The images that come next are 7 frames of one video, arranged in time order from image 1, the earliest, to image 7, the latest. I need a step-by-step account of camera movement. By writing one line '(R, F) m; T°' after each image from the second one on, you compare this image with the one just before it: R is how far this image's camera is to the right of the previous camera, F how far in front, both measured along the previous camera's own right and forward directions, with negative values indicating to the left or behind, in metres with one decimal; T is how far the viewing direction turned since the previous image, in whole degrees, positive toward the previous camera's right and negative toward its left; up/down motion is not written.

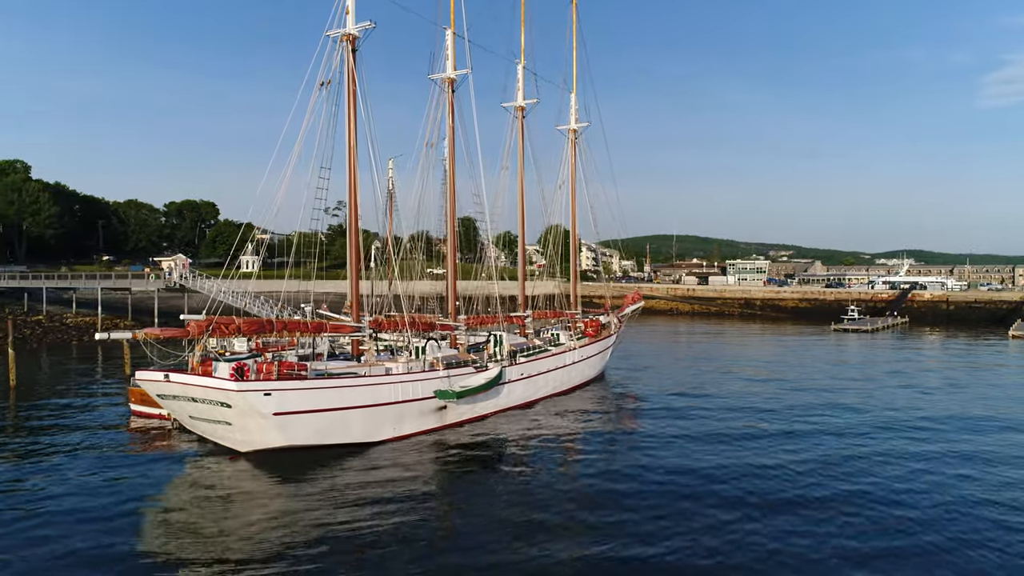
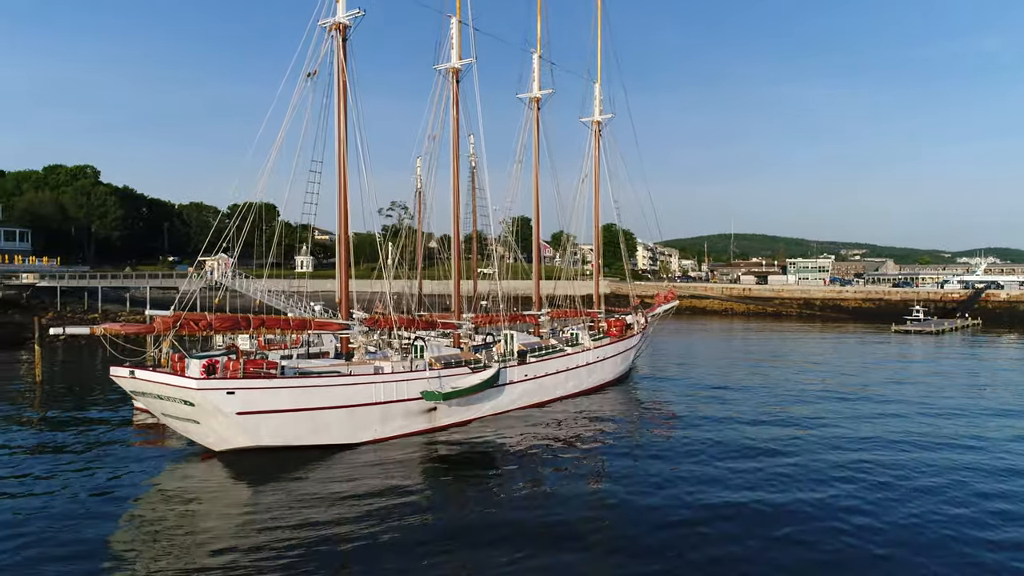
(+2.5, +1.5) m; -5°
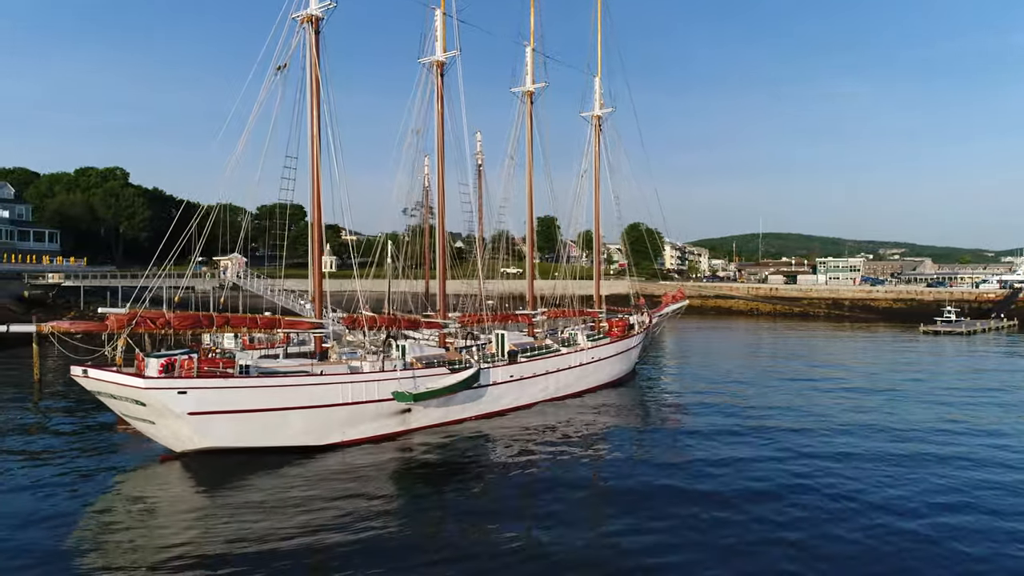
(+2.0, +0.9) m; -3°
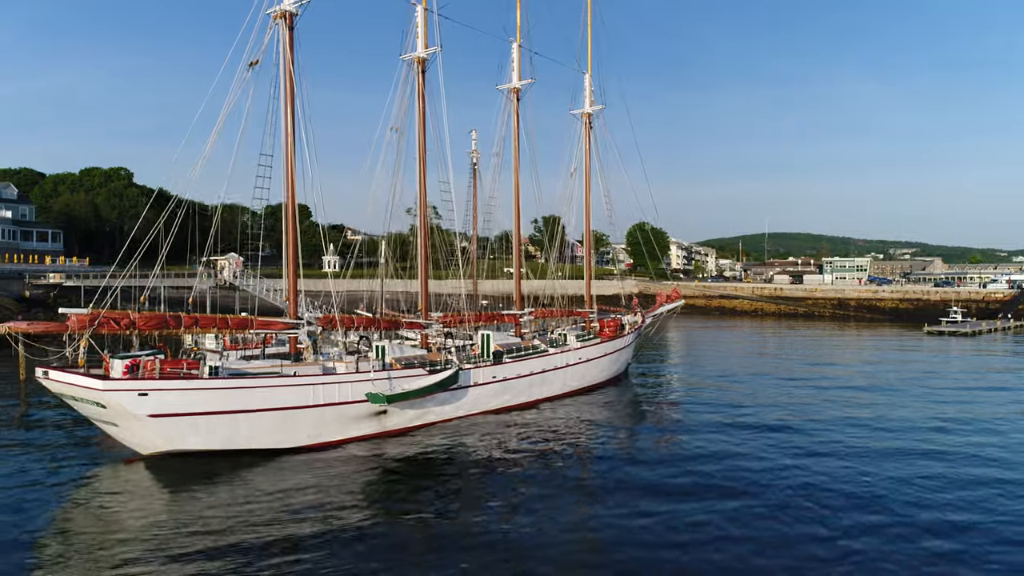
(+1.1, +0.5) m; -1°
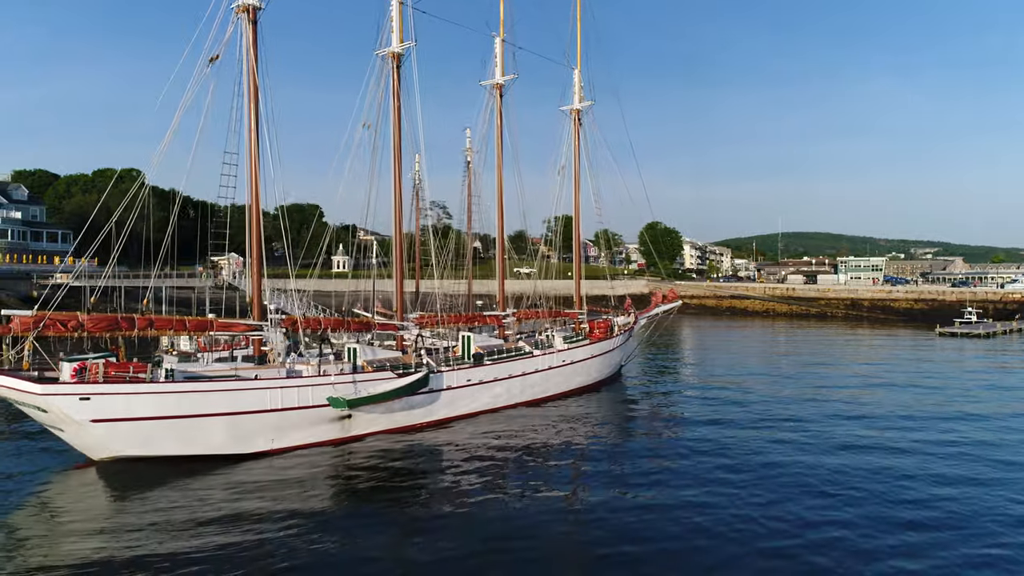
(+1.7, +0.8) m; -1°
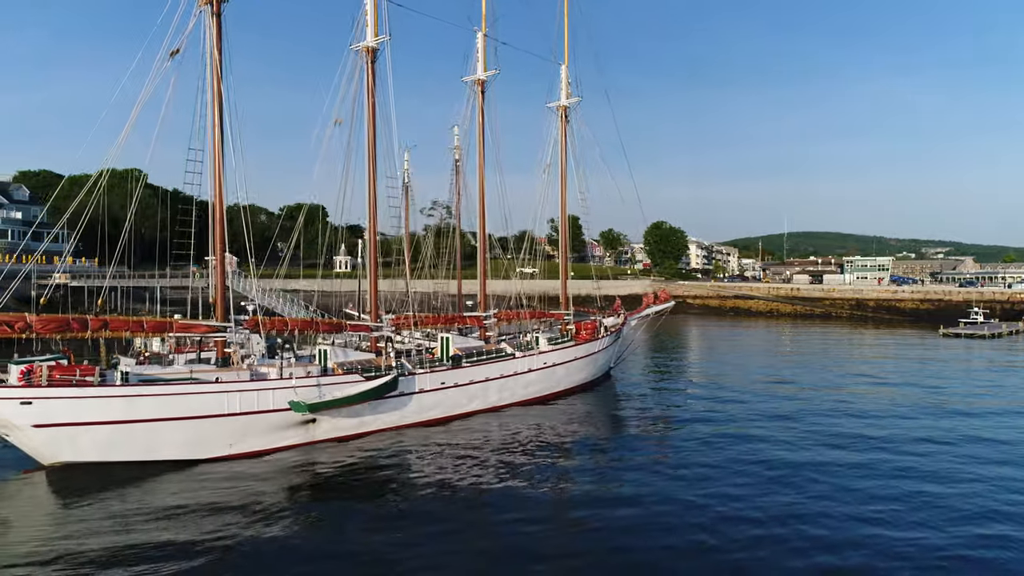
(+1.3, +0.8) m; -1°
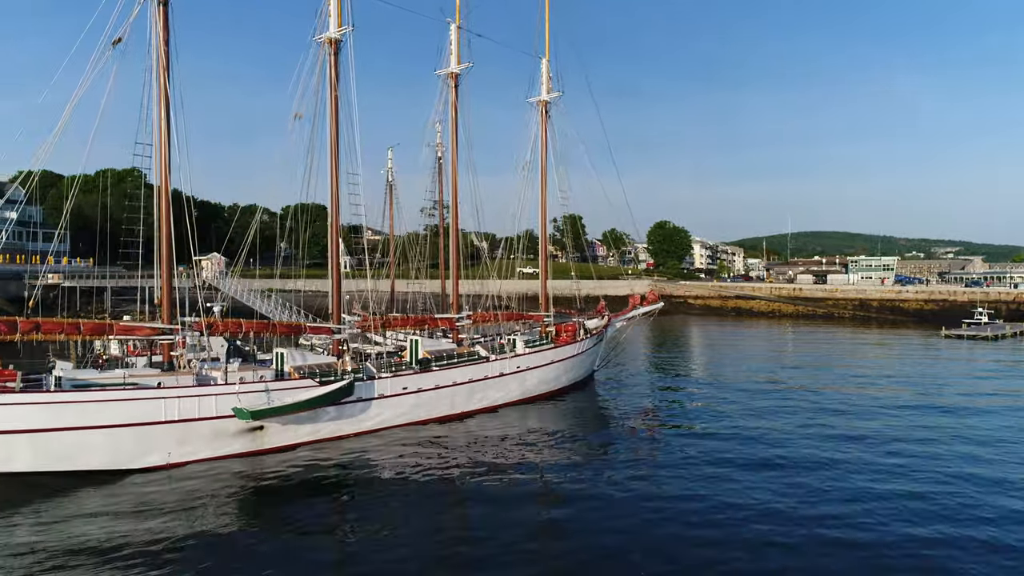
(+1.6, +1.1) m; -1°
